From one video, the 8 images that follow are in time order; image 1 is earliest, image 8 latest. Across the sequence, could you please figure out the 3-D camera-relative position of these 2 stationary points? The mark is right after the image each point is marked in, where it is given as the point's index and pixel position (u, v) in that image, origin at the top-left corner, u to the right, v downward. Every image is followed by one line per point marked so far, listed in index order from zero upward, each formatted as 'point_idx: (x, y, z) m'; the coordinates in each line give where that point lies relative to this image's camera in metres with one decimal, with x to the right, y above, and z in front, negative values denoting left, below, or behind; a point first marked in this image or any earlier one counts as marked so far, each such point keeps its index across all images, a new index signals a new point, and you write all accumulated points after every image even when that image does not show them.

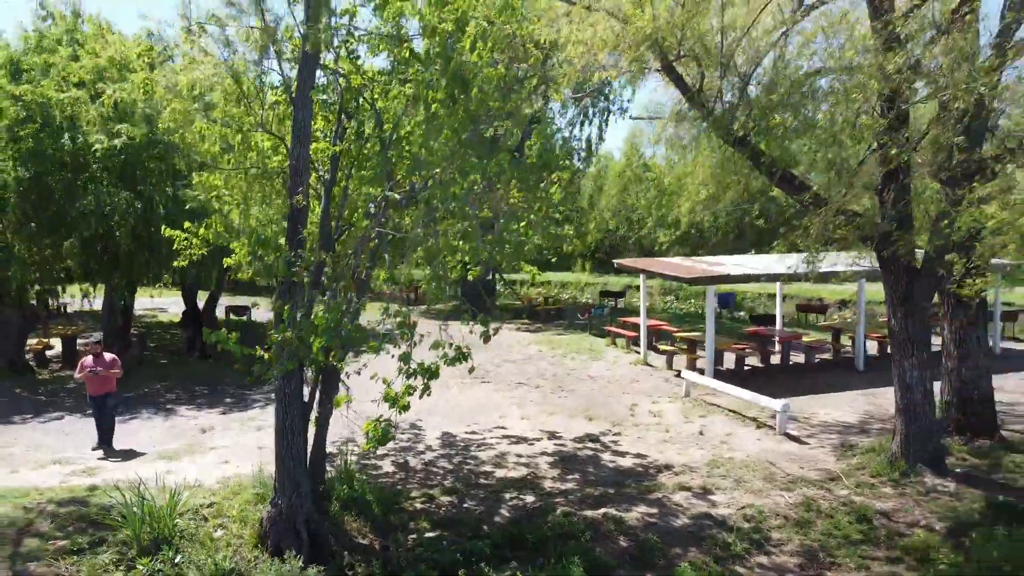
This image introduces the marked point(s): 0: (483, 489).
0: (-0.2, -1.5, +6.0) m
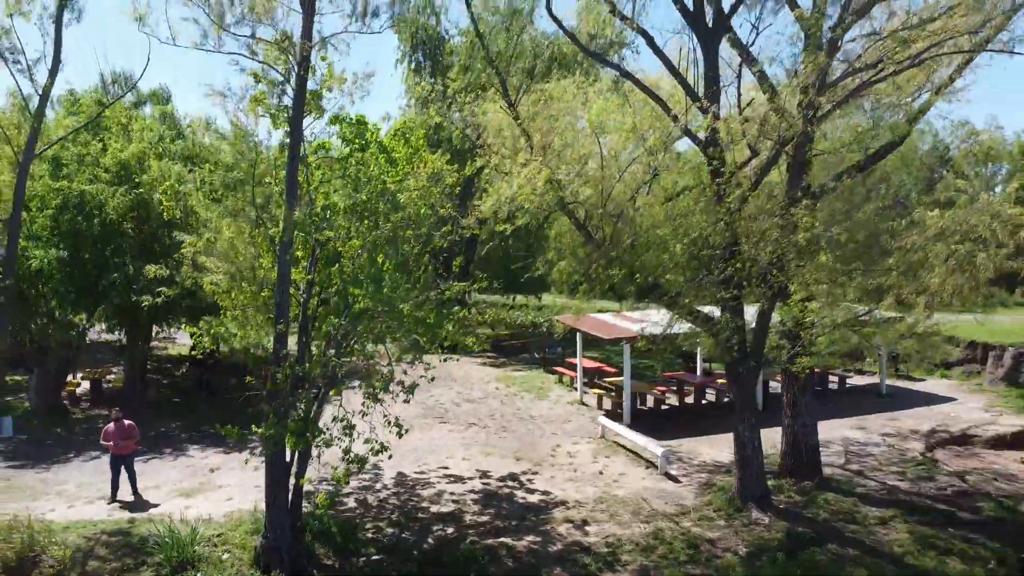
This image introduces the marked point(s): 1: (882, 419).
0: (-0.9, -2.3, +8.2) m
1: (+5.6, -2.0, +12.6) m
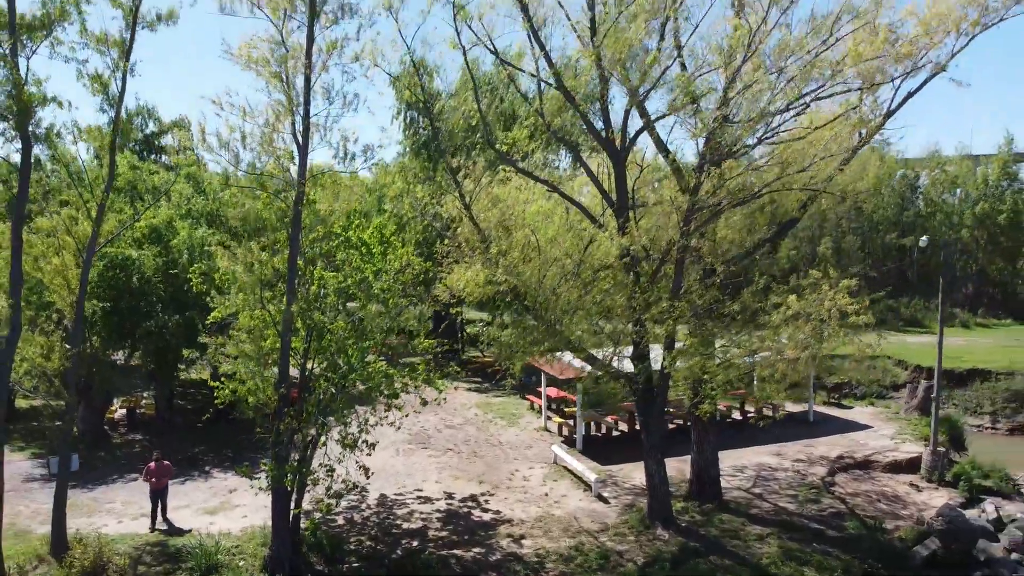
0: (-1.5, -3.2, +10.4) m
1: (+5.1, -2.8, +14.7) m
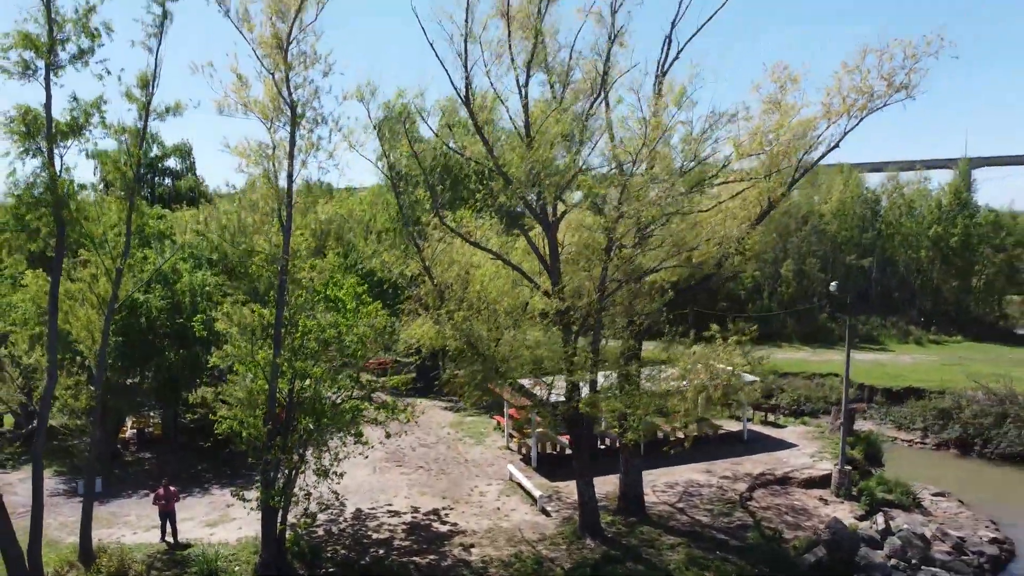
0: (-2.3, -3.9, +12.4) m
1: (+4.4, -3.6, +16.7) m
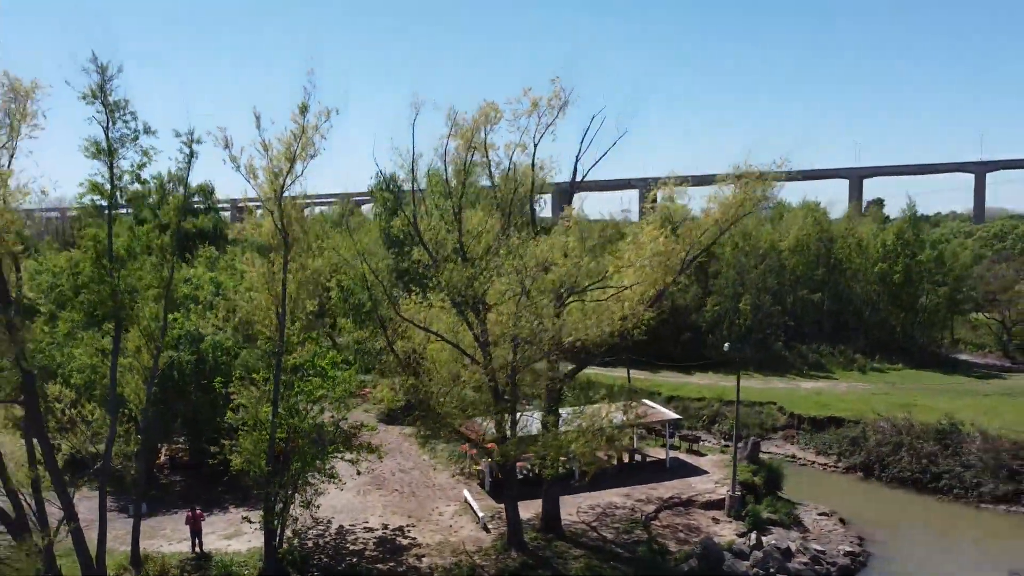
0: (-3.4, -5.4, +16.4) m
1: (+3.3, -5.0, +20.6) m
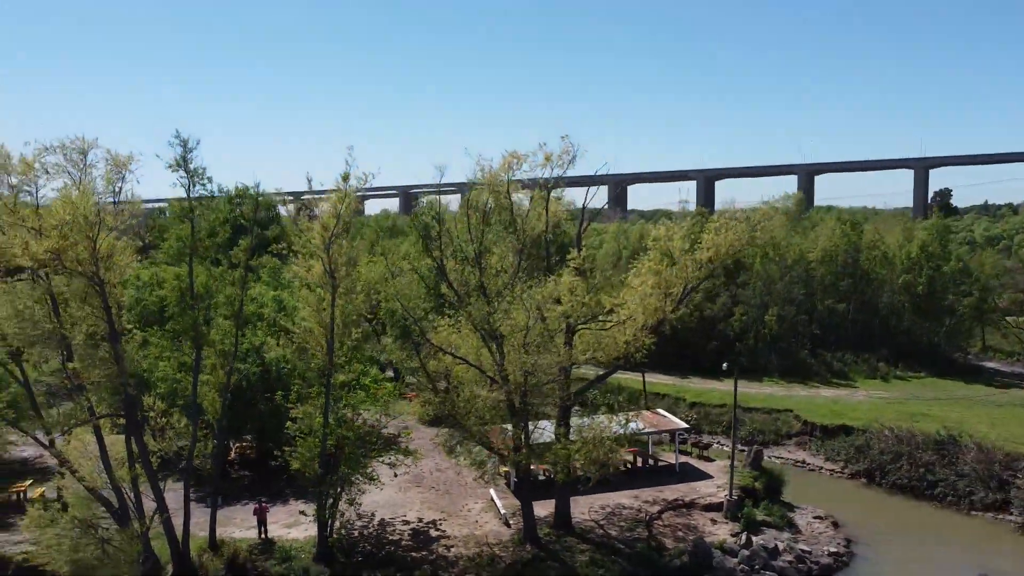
0: (-3.1, -6.1, +19.4) m
1: (+4.0, -5.7, +23.0) m
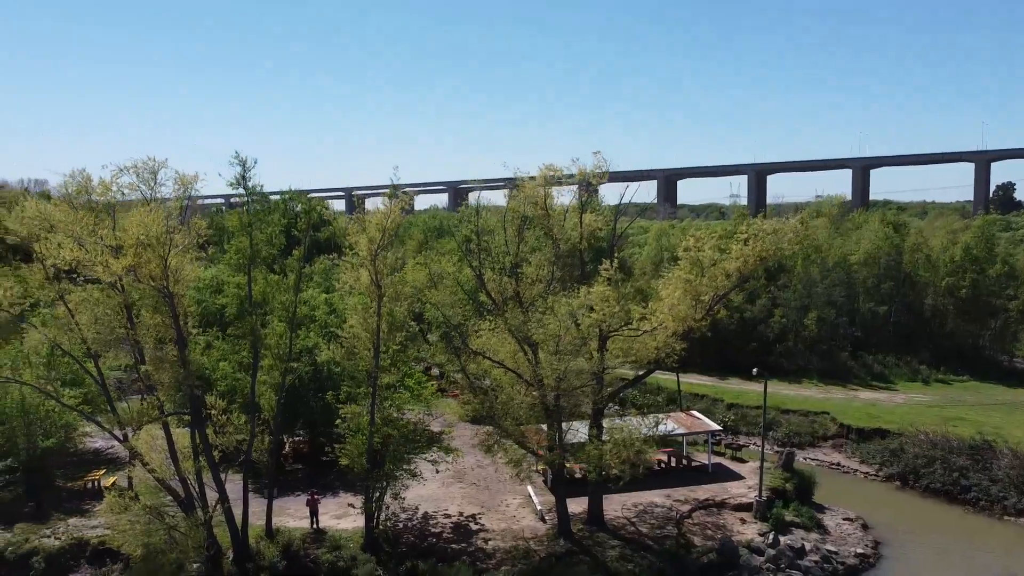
0: (-2.2, -6.2, +20.6) m
1: (+5.0, -5.9, +23.8) m
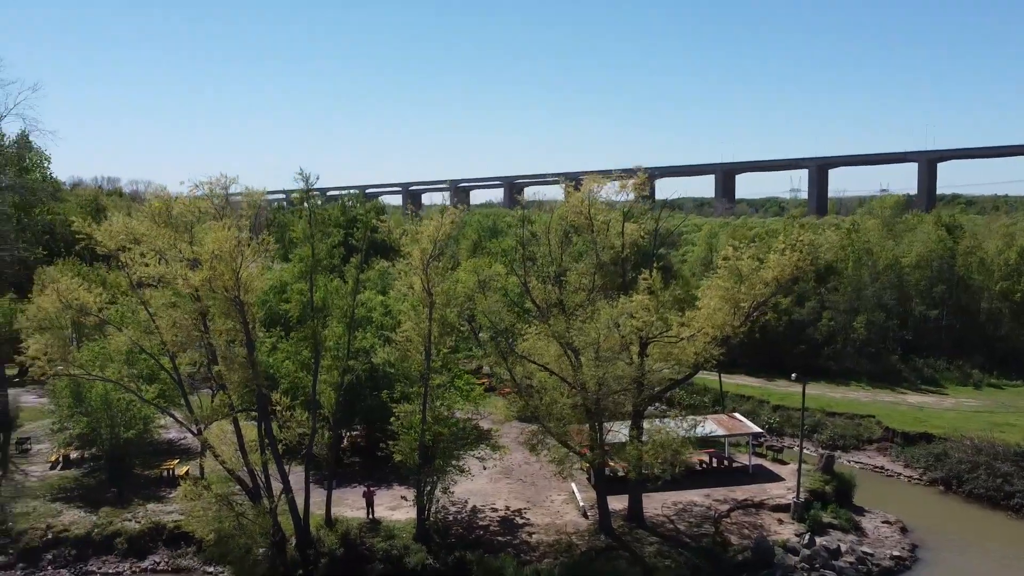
0: (-1.1, -6.4, +21.9) m
1: (+6.4, -6.1, +24.6) m
